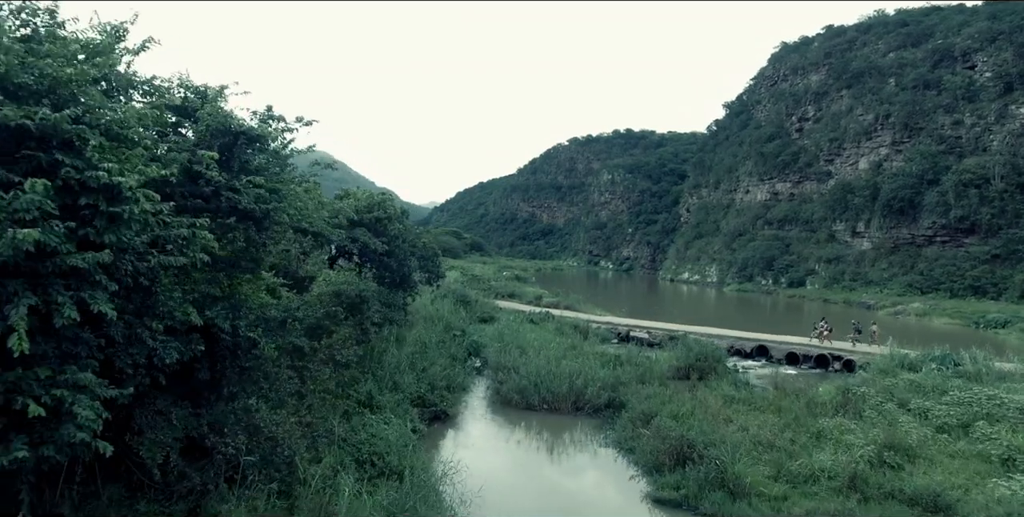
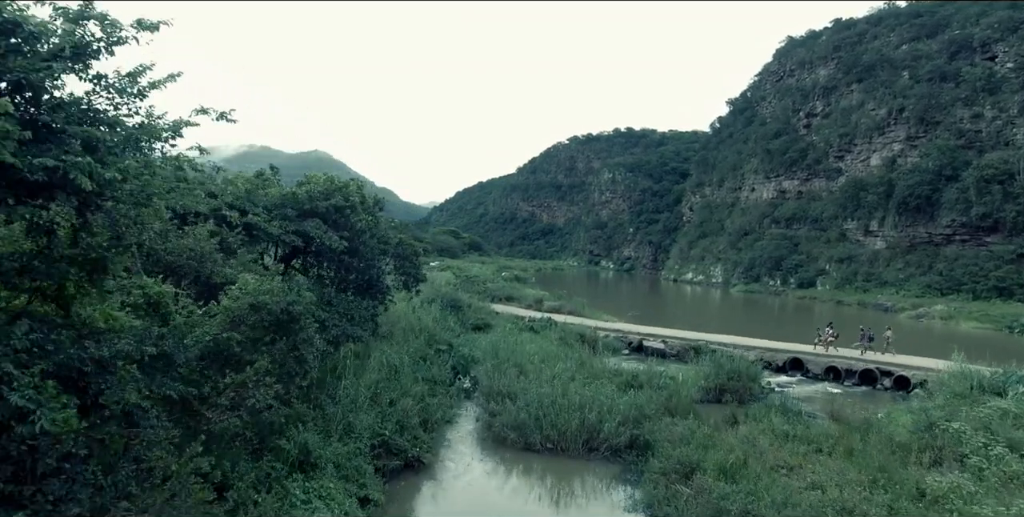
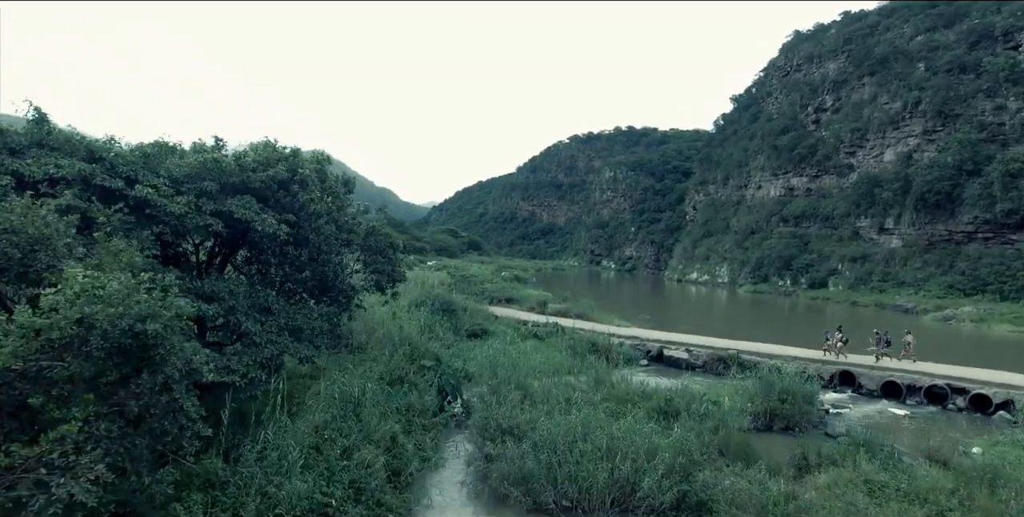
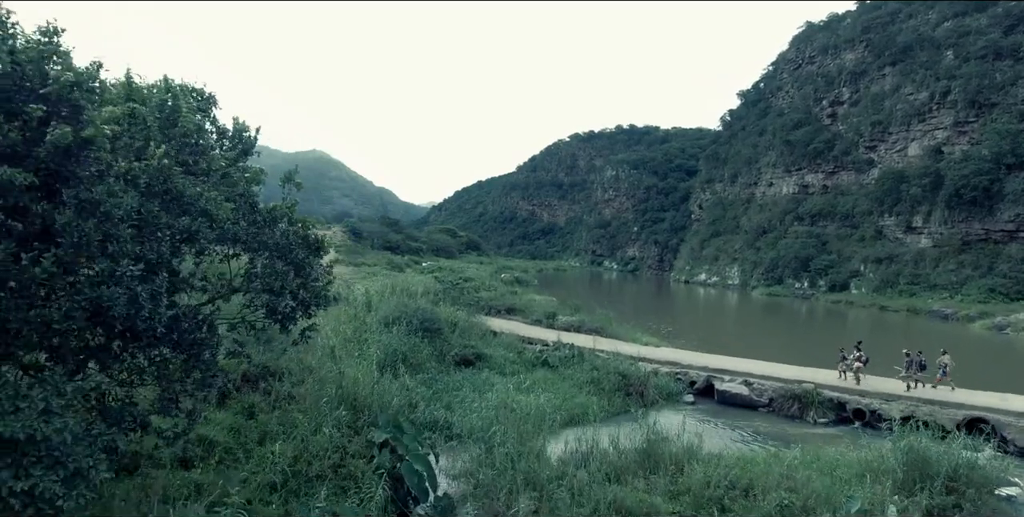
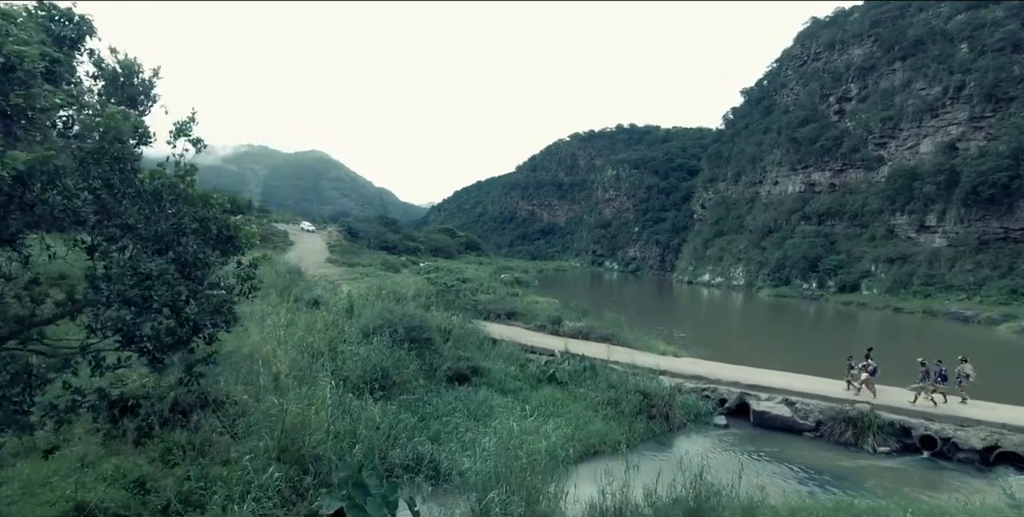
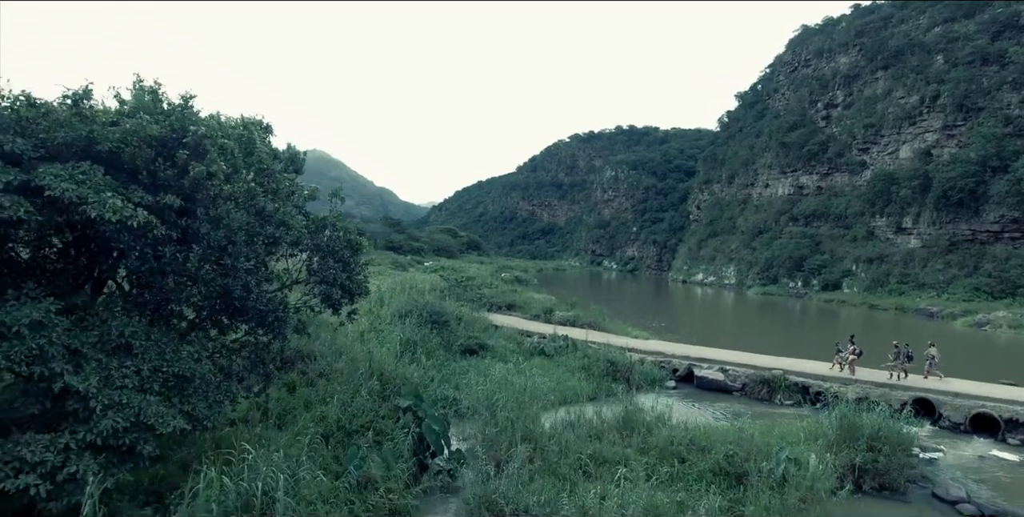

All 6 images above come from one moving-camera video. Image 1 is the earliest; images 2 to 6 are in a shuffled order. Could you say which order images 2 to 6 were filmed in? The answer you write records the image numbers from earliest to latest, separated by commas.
2, 3, 6, 4, 5
